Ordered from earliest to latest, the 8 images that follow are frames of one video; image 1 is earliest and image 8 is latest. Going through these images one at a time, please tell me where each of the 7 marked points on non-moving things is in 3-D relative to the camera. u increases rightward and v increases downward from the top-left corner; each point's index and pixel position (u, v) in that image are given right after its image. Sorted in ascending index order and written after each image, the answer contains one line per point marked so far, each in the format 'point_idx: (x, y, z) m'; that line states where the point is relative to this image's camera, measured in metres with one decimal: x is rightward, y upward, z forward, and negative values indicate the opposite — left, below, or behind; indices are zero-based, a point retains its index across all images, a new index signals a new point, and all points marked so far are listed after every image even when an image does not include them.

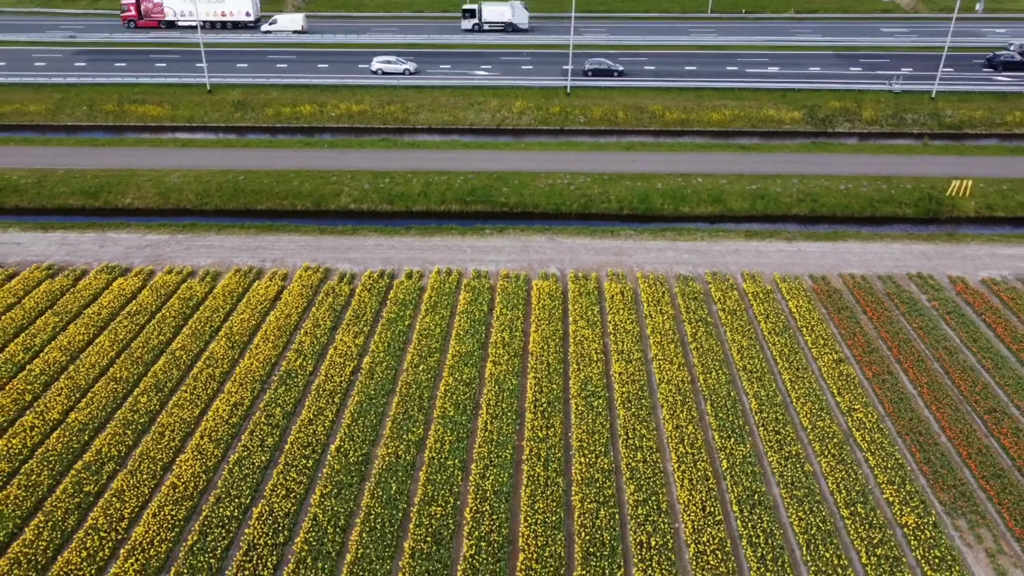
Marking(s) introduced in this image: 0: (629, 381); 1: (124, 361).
0: (+3.2, -2.5, +17.7) m
1: (-10.9, -2.1, +18.3) m
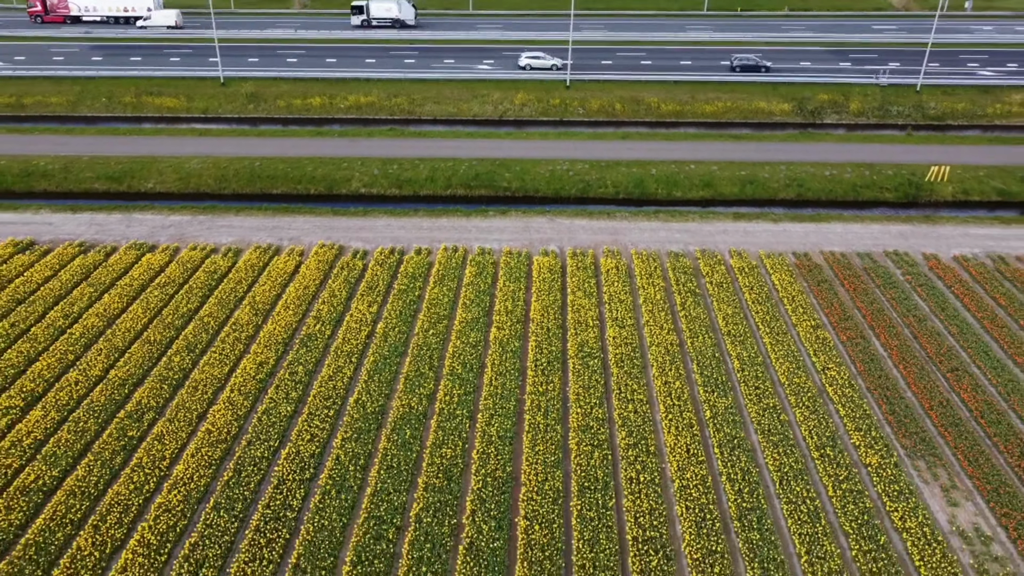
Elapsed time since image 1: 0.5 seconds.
0: (+3.3, -1.7, +19.2) m
1: (-10.9, -1.2, +19.8) m
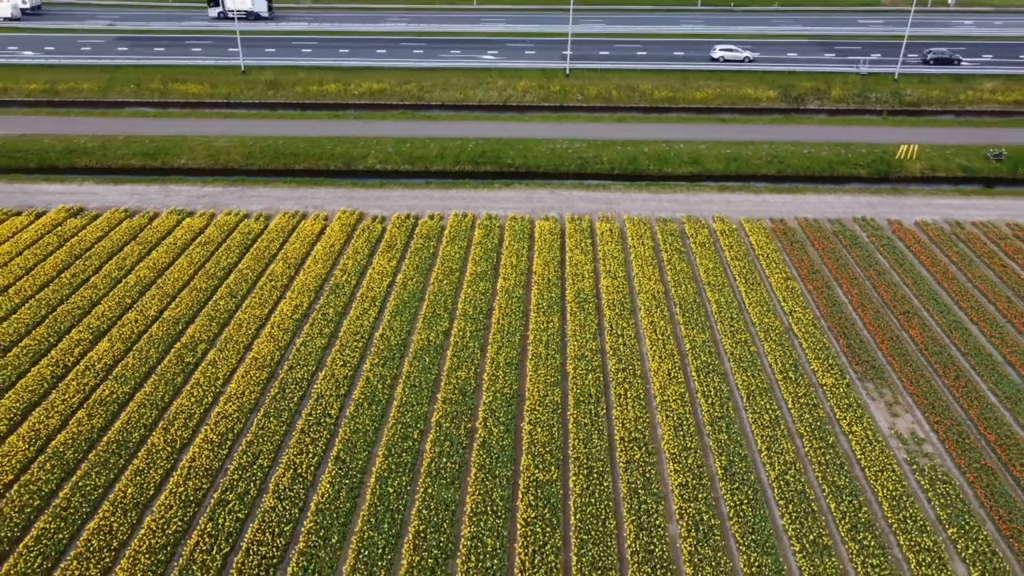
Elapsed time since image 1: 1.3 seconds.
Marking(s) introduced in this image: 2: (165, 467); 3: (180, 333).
0: (+3.5, -0.1, +21.8) m
1: (-10.7, +0.4, +22.4) m
2: (-8.3, -4.3, +15.4) m
3: (-10.2, -1.4, +19.9) m
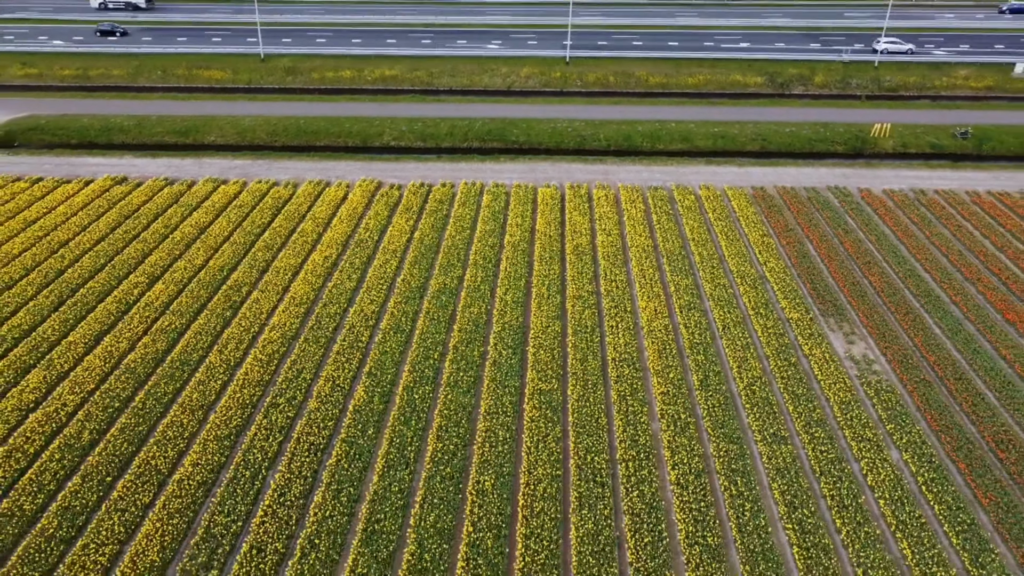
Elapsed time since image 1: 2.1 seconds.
0: (+3.7, +1.6, +24.4) m
1: (-10.5, +2.1, +25.0) m
2: (-8.1, -2.6, +18.1) m
3: (-10.0, +0.3, +22.5) m
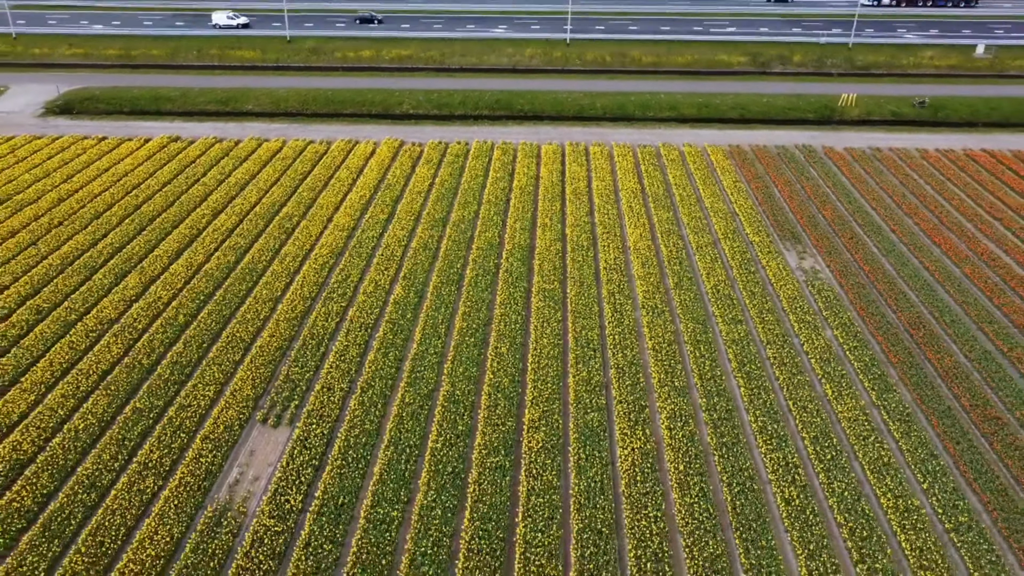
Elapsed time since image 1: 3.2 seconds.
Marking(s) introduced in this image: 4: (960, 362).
0: (+4.0, +4.4, +28.5) m
1: (-10.1, +4.9, +29.1) m
2: (-7.8, +0.2, +22.1) m
3: (-9.7, +3.1, +26.6) m
4: (+12.8, -2.2, +18.6) m
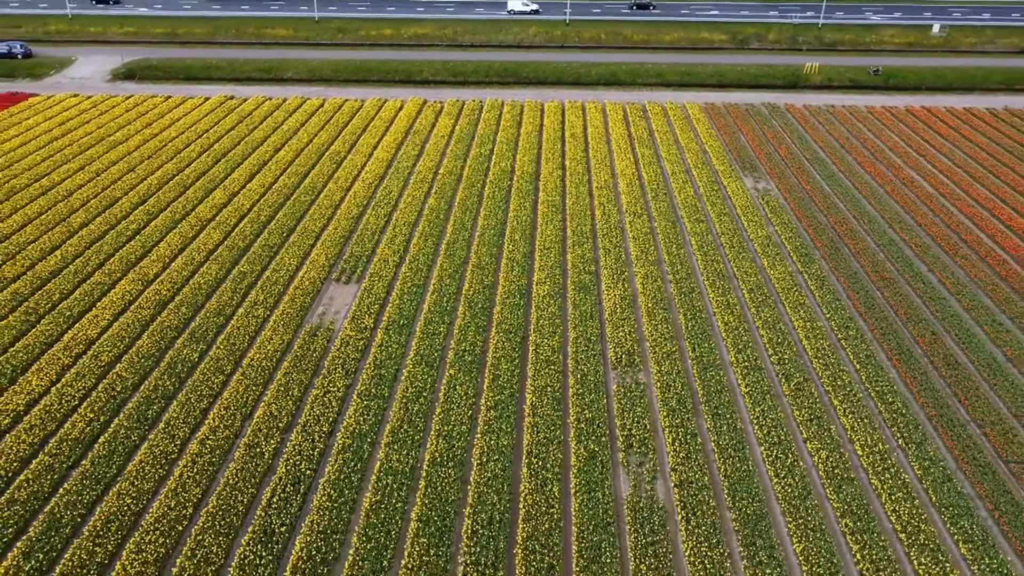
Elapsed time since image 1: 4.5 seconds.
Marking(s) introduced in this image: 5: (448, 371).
0: (+4.5, +8.1, +34.0) m
1: (-9.7, +8.7, +34.6) m
2: (-7.3, +3.9, +27.7) m
3: (-9.2, +6.9, +32.1) m
4: (+13.3, +1.6, +24.1) m
5: (-1.8, -2.4, +18.0) m
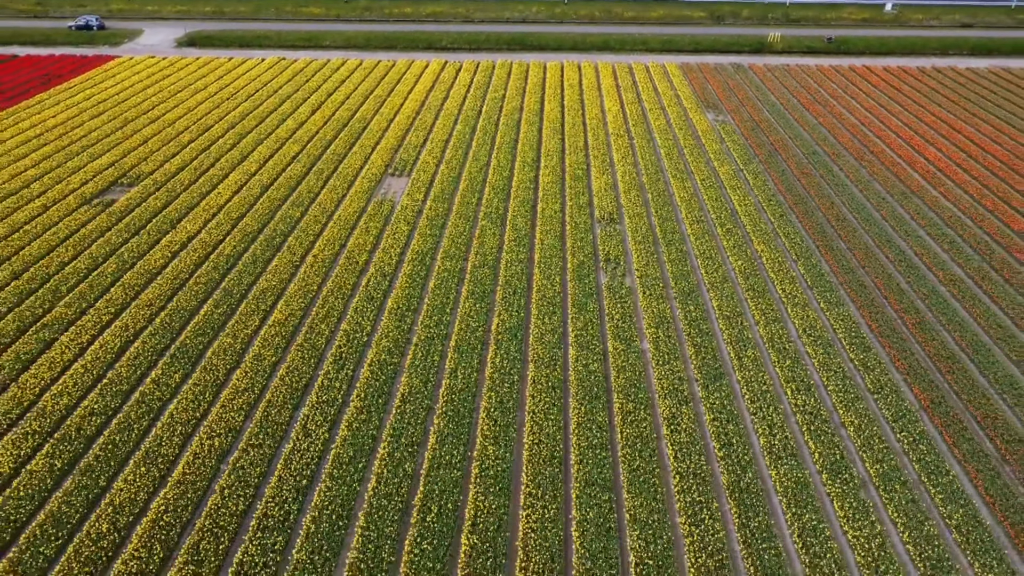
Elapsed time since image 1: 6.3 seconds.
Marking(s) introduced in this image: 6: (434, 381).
0: (+5.0, +13.0, +41.4) m
1: (-9.1, +13.6, +42.0) m
2: (-6.8, +8.9, +35.0) m
3: (-8.7, +11.8, +39.5) m
4: (+13.8, +6.5, +31.5) m
5: (-1.3, +2.5, +25.3) m
6: (-2.2, -2.6, +17.8) m
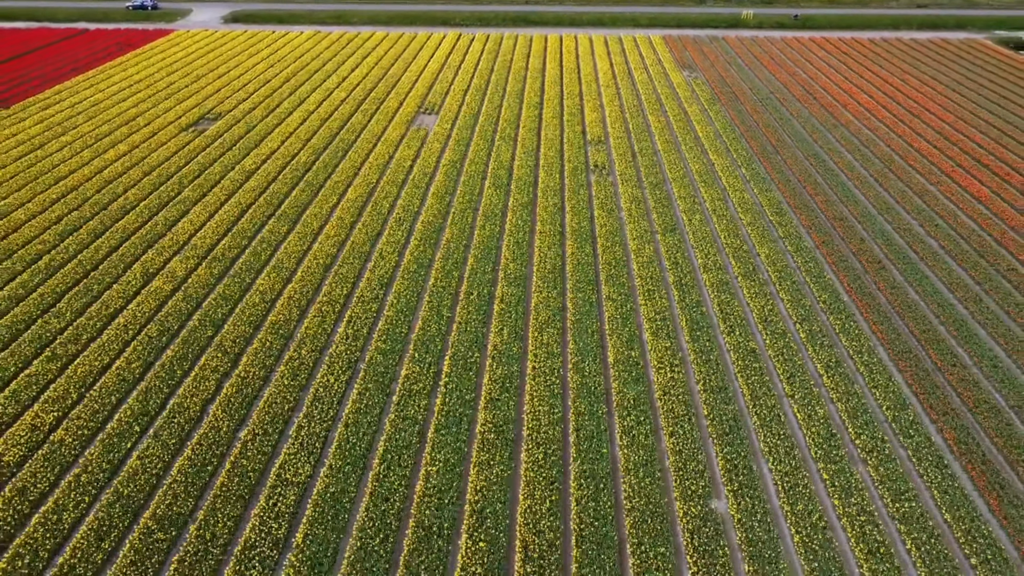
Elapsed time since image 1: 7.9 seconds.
0: (+5.5, +17.7, +48.4) m
1: (-8.6, +18.3, +49.0) m
2: (-6.3, +13.6, +42.0) m
3: (-8.2, +16.5, +46.5) m
4: (+14.3, +11.2, +38.5) m
5: (-0.8, +7.2, +32.4) m
6: (-1.6, +2.1, +24.8) m
